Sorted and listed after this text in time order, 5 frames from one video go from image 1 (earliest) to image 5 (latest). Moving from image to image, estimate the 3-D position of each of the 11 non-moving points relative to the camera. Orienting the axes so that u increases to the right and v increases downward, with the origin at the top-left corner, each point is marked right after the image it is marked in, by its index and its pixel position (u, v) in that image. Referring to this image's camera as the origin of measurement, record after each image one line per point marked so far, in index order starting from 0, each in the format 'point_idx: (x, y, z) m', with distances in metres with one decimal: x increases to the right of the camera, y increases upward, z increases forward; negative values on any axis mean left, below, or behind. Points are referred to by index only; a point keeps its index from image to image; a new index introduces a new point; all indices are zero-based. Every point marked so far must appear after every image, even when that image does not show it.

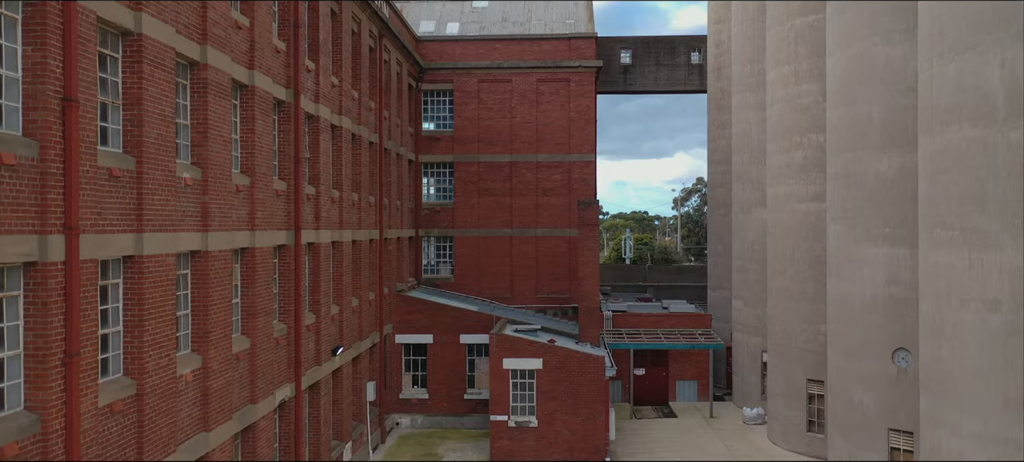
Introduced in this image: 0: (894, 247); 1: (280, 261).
0: (+6.1, -0.3, +14.1) m
1: (-3.6, -0.5, +13.8) m
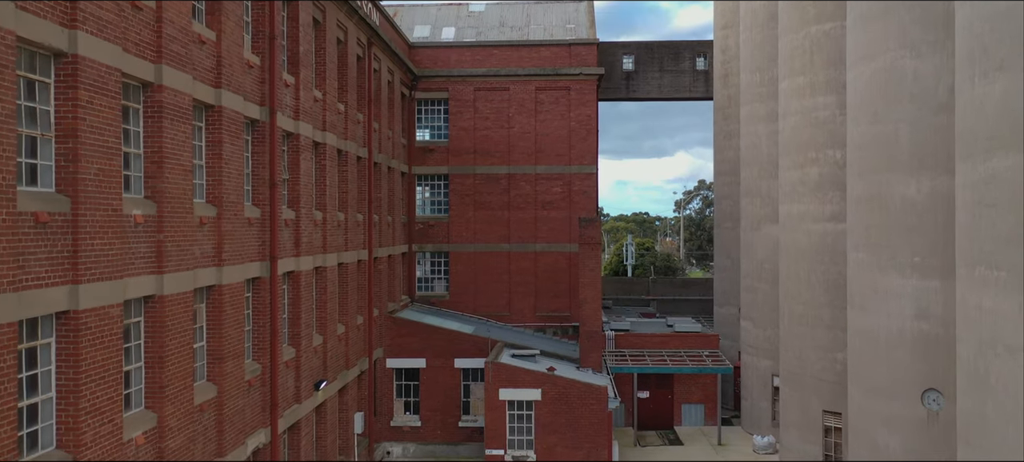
0: (+6.0, -0.7, +13.0) m
1: (-3.7, -0.9, +12.6) m
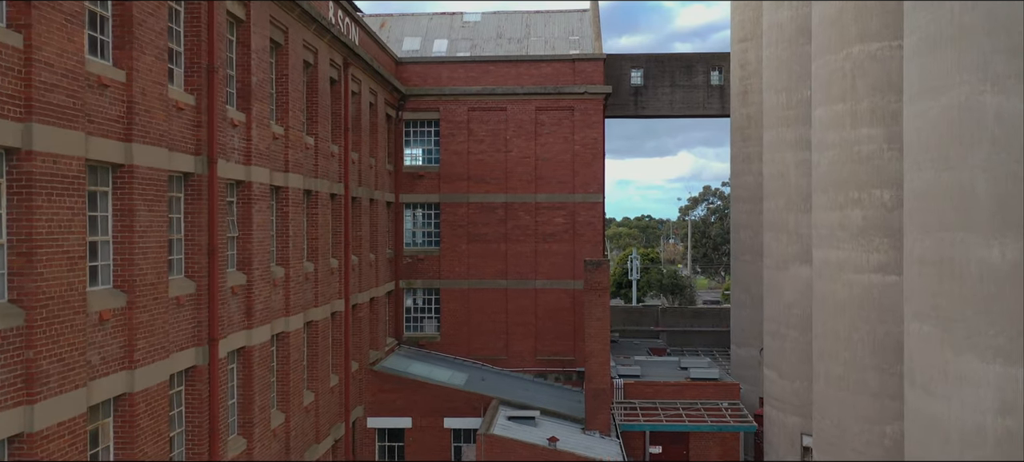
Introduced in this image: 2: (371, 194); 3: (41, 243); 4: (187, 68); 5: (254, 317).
0: (+5.9, -1.6, +10.6) m
1: (-3.8, -1.8, +10.2) m
2: (-3.1, +0.8, +19.6) m
3: (-3.8, -0.1, +7.1) m
4: (-3.8, +1.9, +10.3) m
5: (-3.5, -1.2, +12.0) m
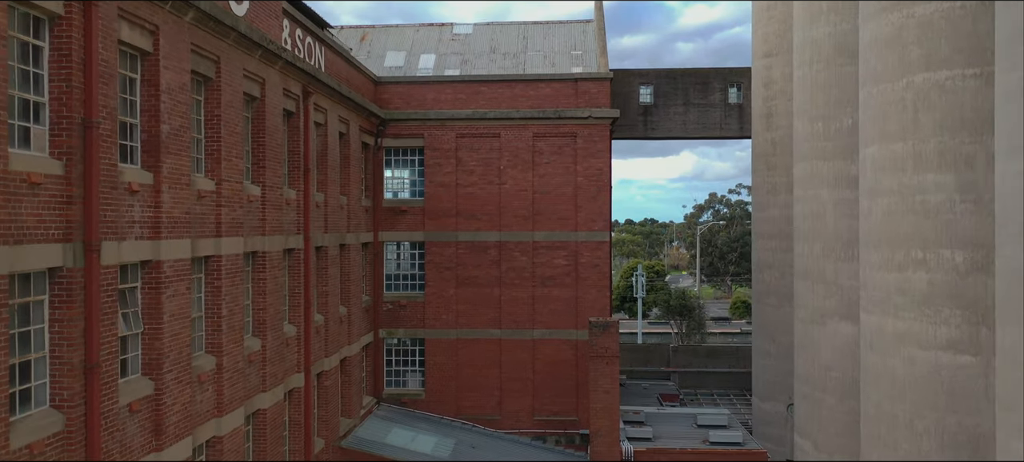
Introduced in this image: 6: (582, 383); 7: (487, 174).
0: (+5.8, -2.6, +7.9) m
1: (-3.9, -2.8, +7.6) m
2: (-3.3, -0.1, +16.9) m
3: (-3.9, -1.1, +4.4) m
4: (-3.9, +0.9, +7.6) m
5: (-3.7, -2.1, +9.4) m
6: (+1.5, -3.4, +19.8) m
7: (-0.5, +1.3, +19.9) m
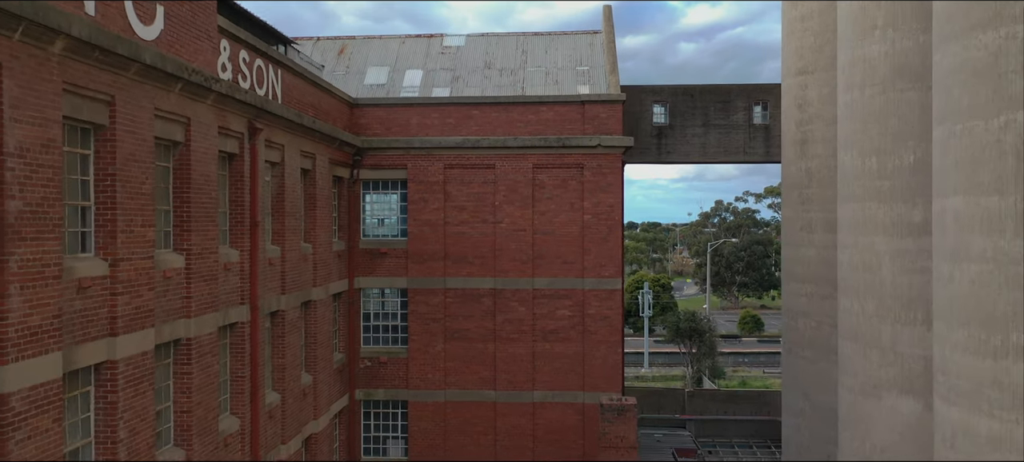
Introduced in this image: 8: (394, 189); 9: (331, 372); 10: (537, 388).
0: (+5.7, -3.5, +5.2) m
1: (-4.0, -3.7, +4.9) m
2: (-3.3, -1.0, +14.3) m
3: (-4.0, -2.0, +1.7) m
4: (-4.0, 0.0, +4.9) m
5: (-3.8, -3.0, +6.7) m
6: (+1.5, -4.3, +17.1) m
7: (-0.6, +0.4, +17.2) m
8: (-2.4, +0.8, +17.5) m
9: (-3.2, -2.6, +15.7) m
10: (+0.5, -3.0, +17.2) m
